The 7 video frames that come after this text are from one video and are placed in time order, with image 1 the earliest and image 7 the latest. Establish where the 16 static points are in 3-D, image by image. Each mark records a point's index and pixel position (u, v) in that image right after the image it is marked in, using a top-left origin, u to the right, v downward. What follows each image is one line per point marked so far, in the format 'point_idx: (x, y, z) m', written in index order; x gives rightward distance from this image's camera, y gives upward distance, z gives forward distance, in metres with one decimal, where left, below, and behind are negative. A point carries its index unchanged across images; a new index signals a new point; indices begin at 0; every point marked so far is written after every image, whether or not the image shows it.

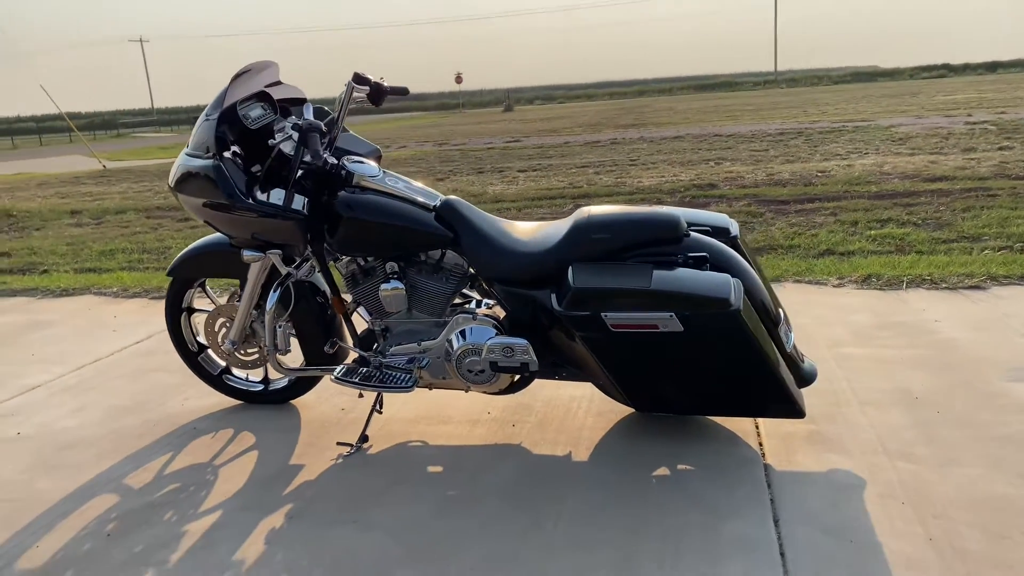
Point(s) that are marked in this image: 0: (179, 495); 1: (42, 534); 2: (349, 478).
0: (-1.2, -0.8, +3.1) m
1: (-1.6, -0.8, +2.8) m
2: (-0.6, -0.7, +3.1) m
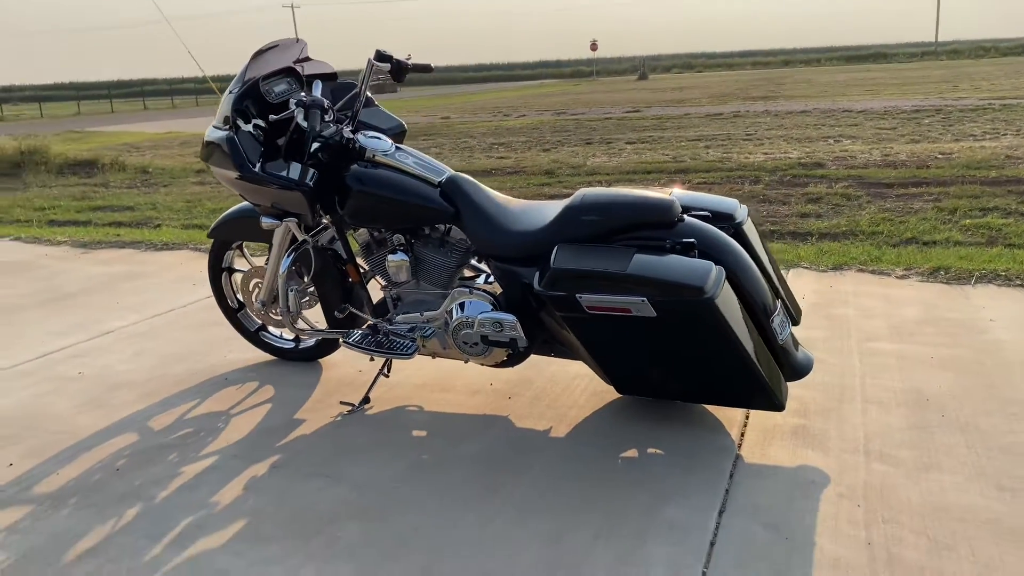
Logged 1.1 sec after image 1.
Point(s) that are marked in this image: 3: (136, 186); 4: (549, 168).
0: (-1.3, -0.6, +3.4) m
1: (-1.7, -0.7, +3.2) m
2: (-0.7, -0.6, +3.3) m
3: (-5.9, +1.6, +13.5) m
4: (+0.6, +2.0, +13.6) m
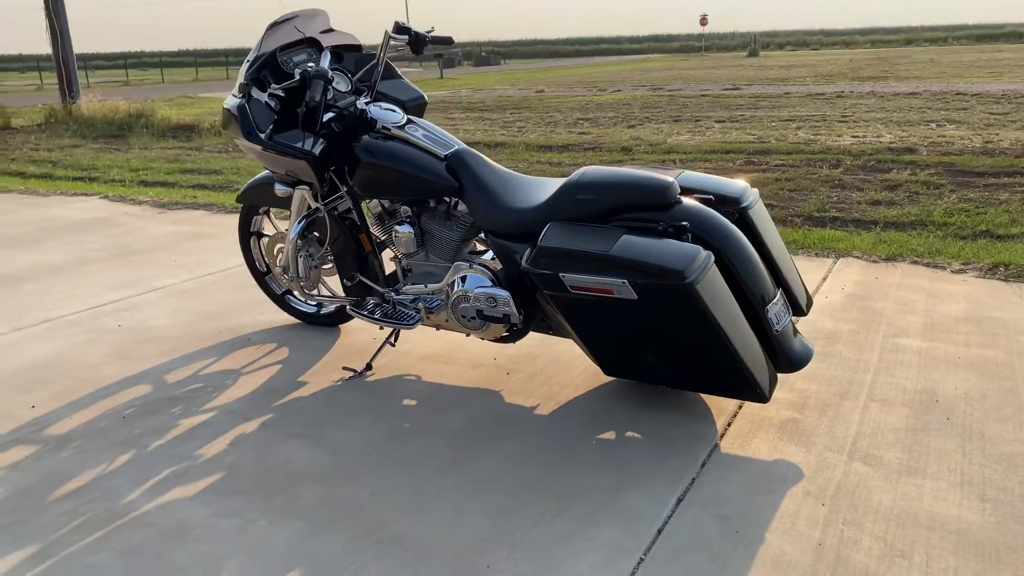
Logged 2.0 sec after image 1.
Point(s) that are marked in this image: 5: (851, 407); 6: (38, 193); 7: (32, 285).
0: (-1.3, -0.4, +3.6) m
1: (-1.8, -0.5, +3.4) m
2: (-0.7, -0.5, +3.4) m
3: (-4.7, +2.3, +14.0) m
4: (+1.8, +2.3, +13.4) m
5: (+1.3, -0.5, +3.2) m
6: (-5.6, +1.1, +10.0) m
7: (-3.1, 0.0, +5.6) m
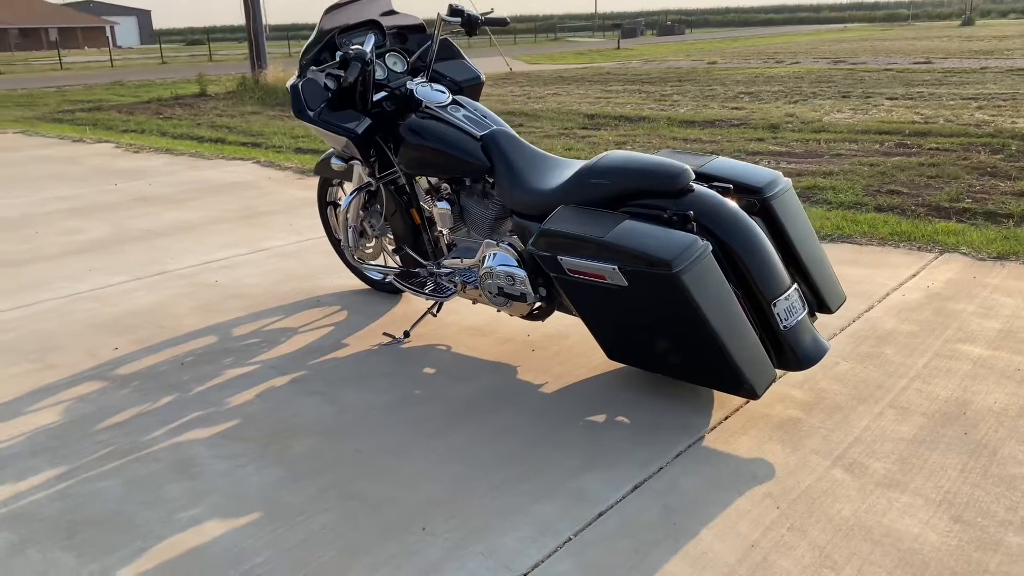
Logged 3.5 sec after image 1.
0: (-1.2, -0.3, +3.9) m
1: (-1.7, -0.3, +3.9) m
2: (-0.7, -0.3, +3.7) m
3: (-2.2, +2.9, +14.7) m
4: (+4.0, +2.5, +12.8) m
5: (+1.3, -0.4, +3.1) m
6: (-4.0, +1.7, +11.0) m
7: (-2.6, +0.4, +6.3) m
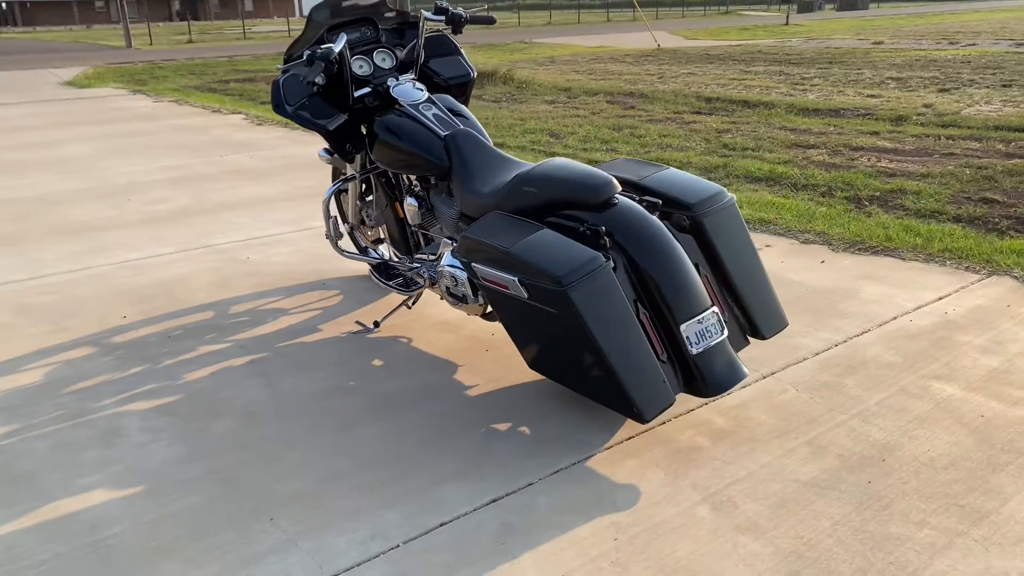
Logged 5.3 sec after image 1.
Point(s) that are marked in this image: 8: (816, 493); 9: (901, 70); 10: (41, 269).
0: (-1.4, -0.2, +4.2) m
1: (-1.8, -0.2, +4.2) m
2: (-0.9, -0.3, +3.9) m
3: (-0.2, +3.3, +14.9) m
4: (+5.6, +2.5, +11.9) m
5: (+0.9, -0.5, +2.9) m
6: (-2.7, +2.1, +11.6) m
7: (-2.2, +0.6, +6.7) m
8: (+0.9, -0.6, +2.6) m
9: (+8.7, +4.9, +18.9) m
10: (-2.9, +0.1, +5.3) m
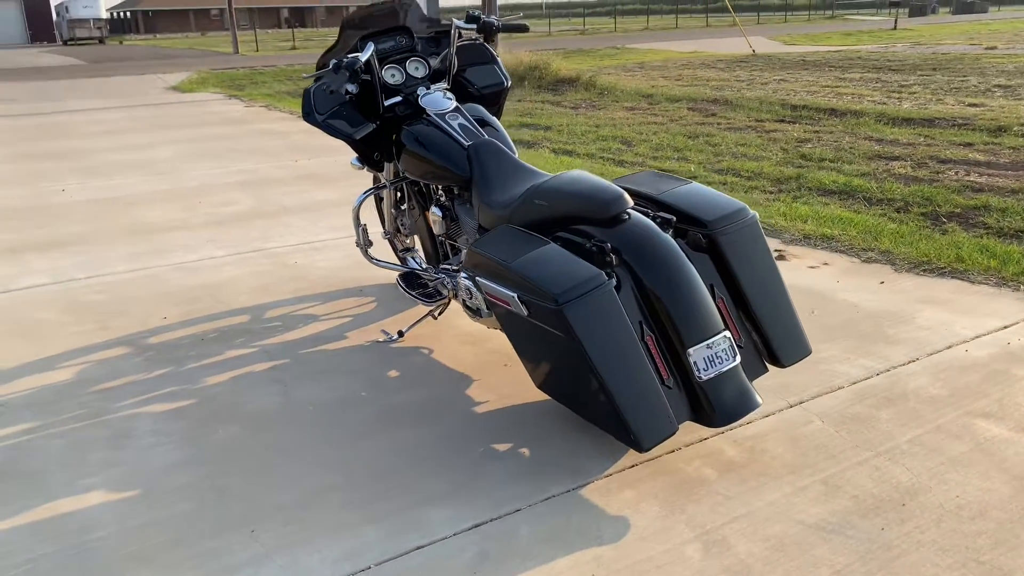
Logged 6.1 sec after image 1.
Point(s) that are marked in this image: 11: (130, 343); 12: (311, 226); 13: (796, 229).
0: (-1.2, -0.2, +4.2) m
1: (-1.7, -0.2, +4.3) m
2: (-0.8, -0.3, +3.9) m
3: (+1.2, +3.2, +14.8) m
4: (+6.6, +2.2, +11.2) m
5: (+0.9, -0.6, +2.7) m
6: (-1.7, +2.1, +11.7) m
7: (-1.8, +0.6, +6.8) m
8: (+0.9, -0.7, +2.4) m
9: (+10.5, +4.5, +17.8) m
10: (-2.7, +0.1, +5.5) m
11: (-1.8, -0.3, +4.1) m
12: (-1.5, +0.5, +6.5) m
13: (+2.0, +0.4, +5.9) m
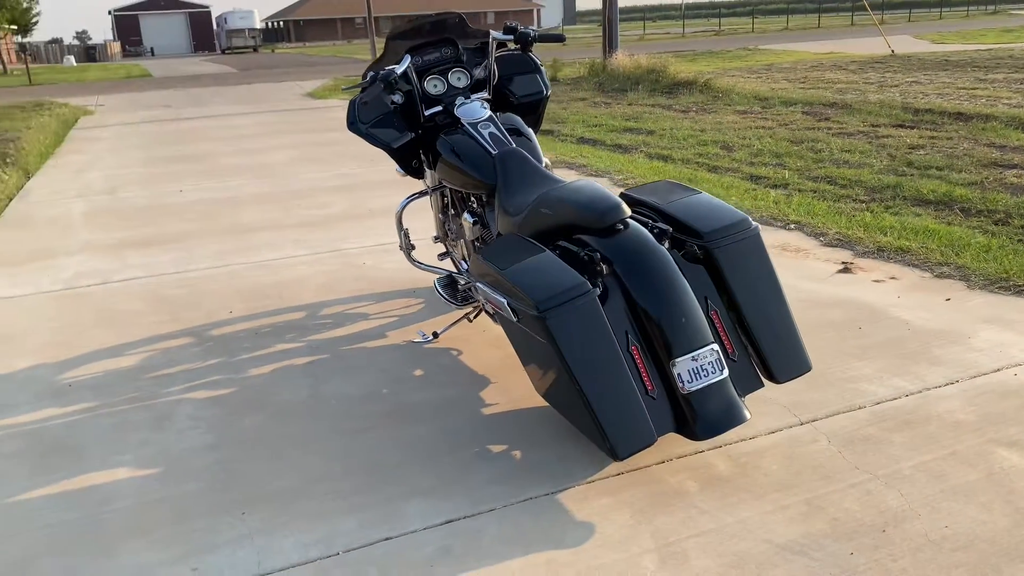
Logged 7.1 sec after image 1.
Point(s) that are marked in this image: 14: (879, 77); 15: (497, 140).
0: (-1.0, -0.2, +4.5) m
1: (-1.5, -0.2, +4.6) m
2: (-0.6, -0.3, +4.1) m
3: (+3.1, +3.0, +14.5) m
4: (+7.8, +1.9, +10.2) m
5: (+0.8, -0.7, +2.7) m
6: (-0.3, +2.1, +11.9) m
7: (-1.2, +0.6, +7.2) m
8: (+0.8, -0.8, +2.4) m
9: (+12.7, +4.0, +16.2) m
10: (-2.2, +0.2, +5.9) m
11: (-1.7, -0.2, +4.5) m
12: (-1.0, +0.5, +6.7) m
13: (+2.4, +0.3, +5.6) m
14: (+8.5, +4.9, +19.6) m
15: (-0.1, +0.7, +3.8) m
